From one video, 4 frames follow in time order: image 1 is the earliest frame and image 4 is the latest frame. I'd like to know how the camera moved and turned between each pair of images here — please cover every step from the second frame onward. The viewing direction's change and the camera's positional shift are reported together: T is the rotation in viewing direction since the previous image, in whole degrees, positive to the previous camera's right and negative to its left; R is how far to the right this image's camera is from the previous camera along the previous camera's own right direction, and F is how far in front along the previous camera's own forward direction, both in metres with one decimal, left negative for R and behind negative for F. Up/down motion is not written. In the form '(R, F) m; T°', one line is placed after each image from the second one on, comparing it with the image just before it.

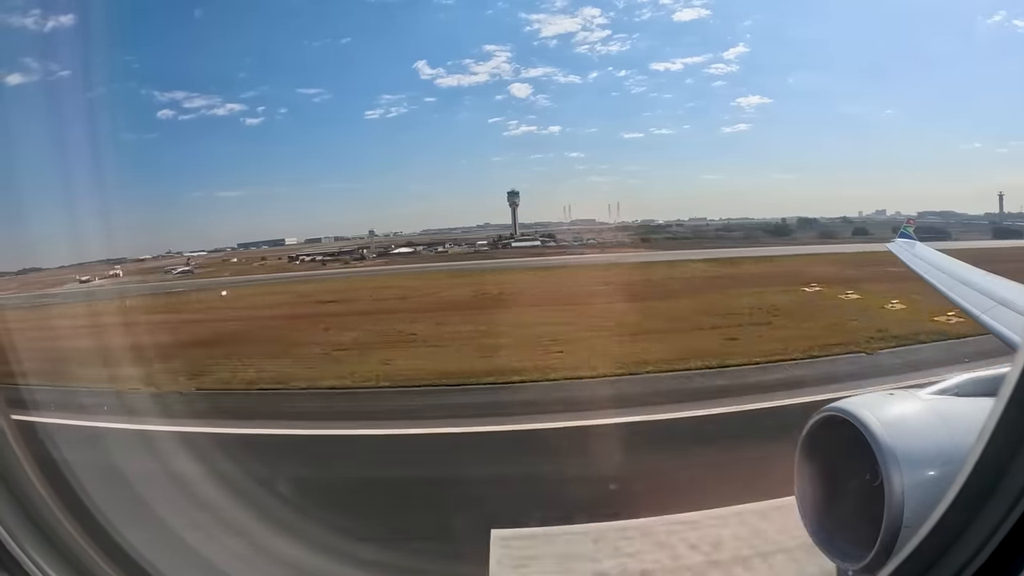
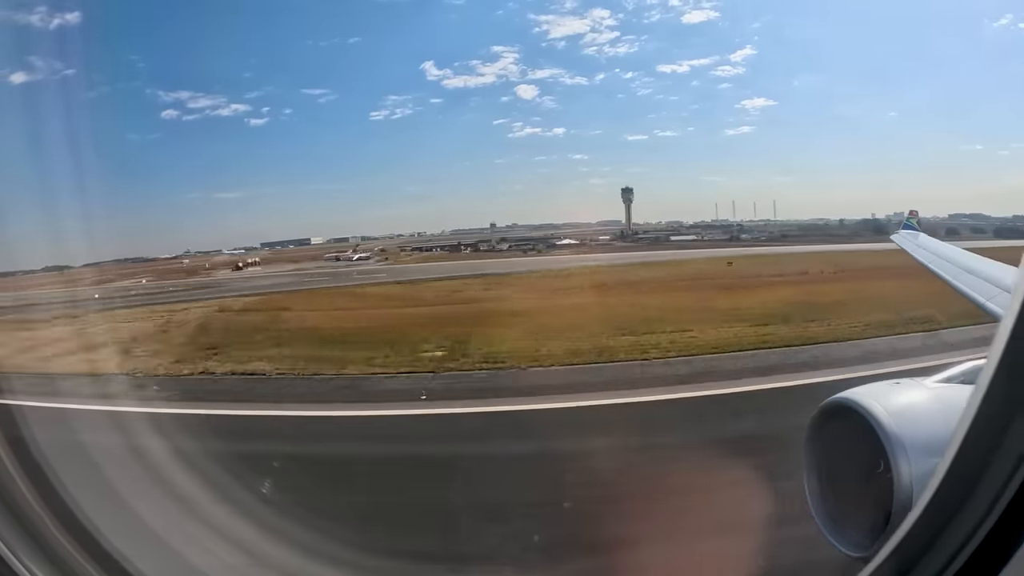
(-0.8, +0.1) m; 0°
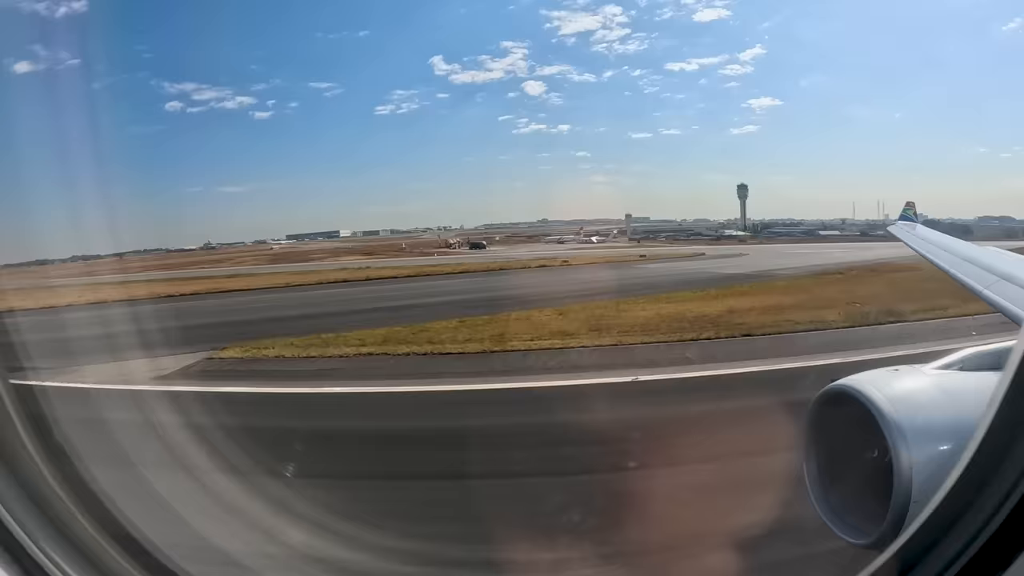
(-1.3, +0.1) m; +1°
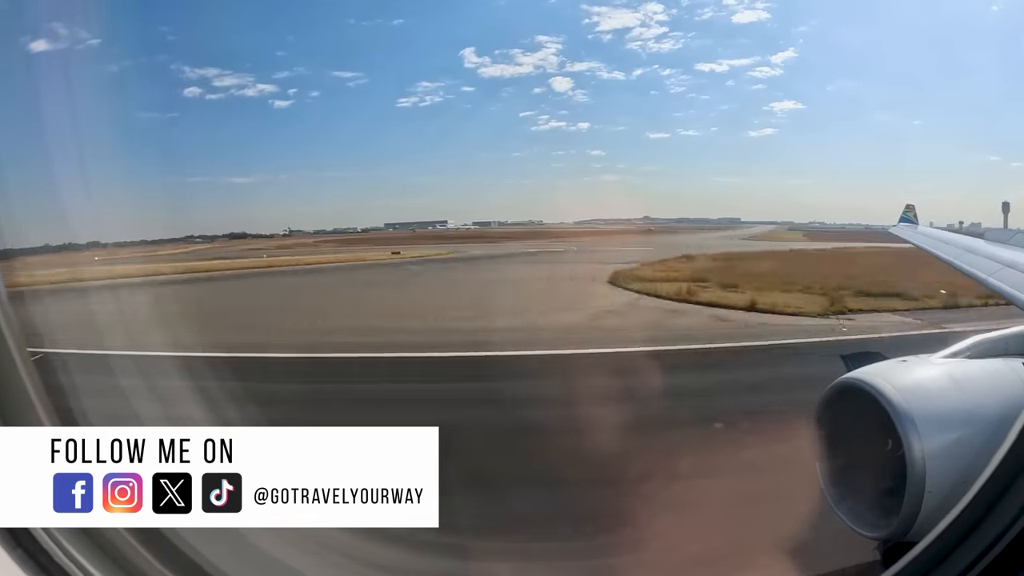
(-1.0, 0.0) m; 0°
